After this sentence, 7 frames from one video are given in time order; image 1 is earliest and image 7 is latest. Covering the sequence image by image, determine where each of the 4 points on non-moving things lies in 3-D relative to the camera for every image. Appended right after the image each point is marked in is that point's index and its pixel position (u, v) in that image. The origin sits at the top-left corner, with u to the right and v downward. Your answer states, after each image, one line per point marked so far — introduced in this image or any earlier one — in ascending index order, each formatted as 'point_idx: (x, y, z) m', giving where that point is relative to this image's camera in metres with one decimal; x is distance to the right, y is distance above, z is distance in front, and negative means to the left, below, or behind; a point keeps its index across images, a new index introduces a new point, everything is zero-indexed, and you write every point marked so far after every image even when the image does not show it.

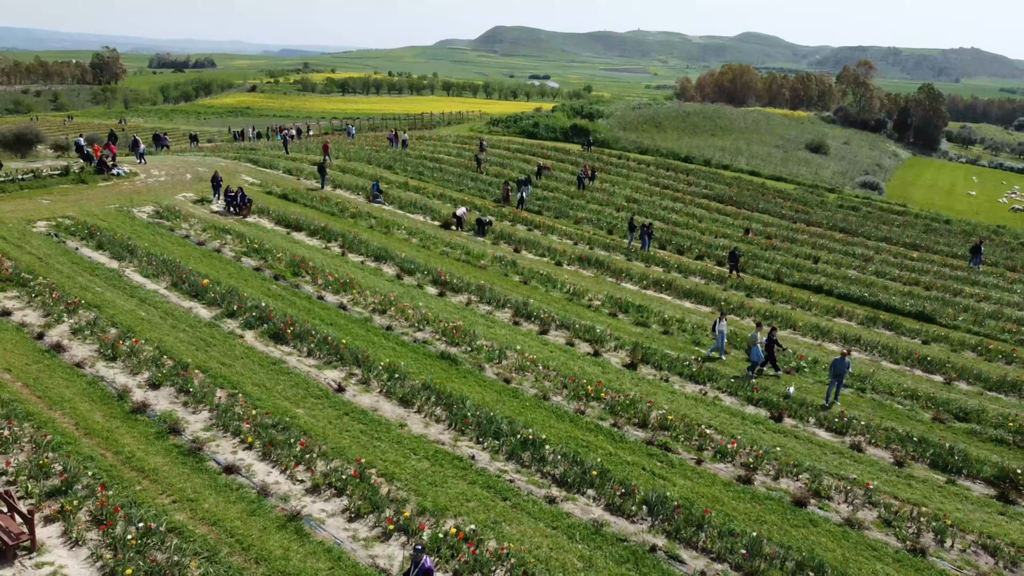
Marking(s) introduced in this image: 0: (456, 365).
0: (-1.7, -2.3, +18.8) m
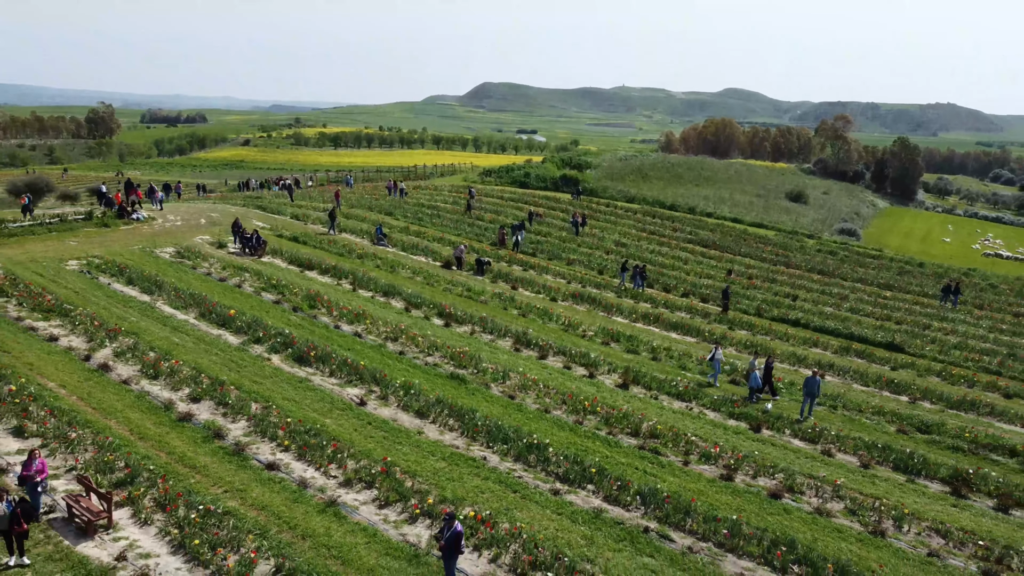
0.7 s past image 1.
0: (-1.6, -3.1, +20.6) m
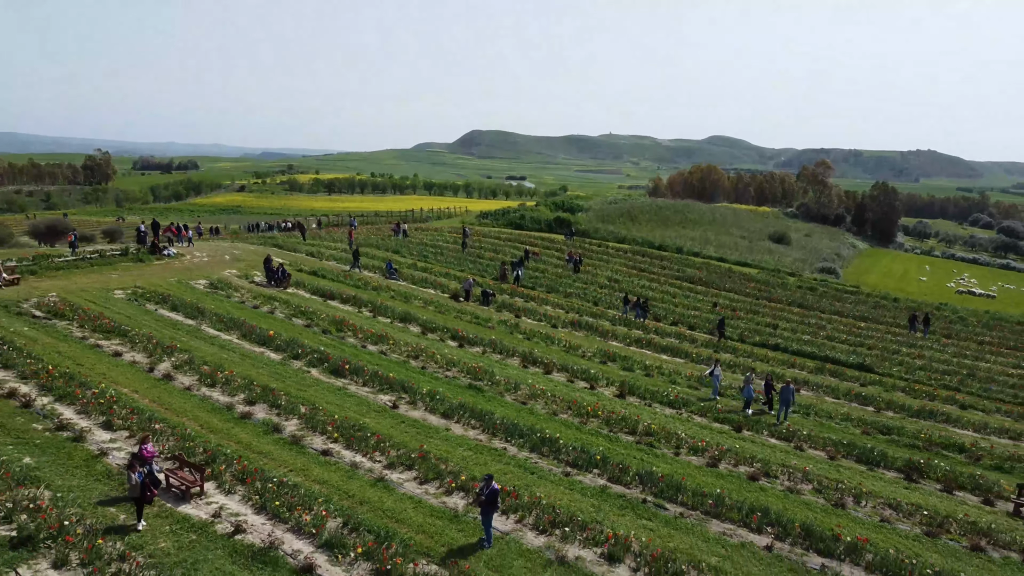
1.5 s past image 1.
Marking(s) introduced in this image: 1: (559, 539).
0: (-1.1, -3.9, +23.4) m
1: (+1.1, -5.9, +15.0) m
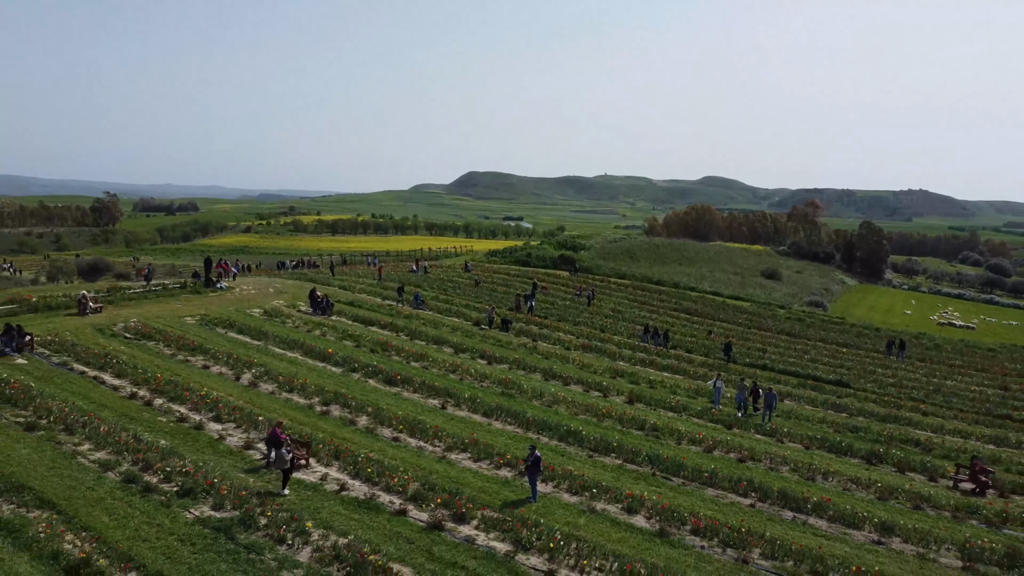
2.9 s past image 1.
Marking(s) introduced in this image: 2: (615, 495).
0: (0.0, -4.8, +27.7) m
1: (+2.3, -6.3, +19.2) m
2: (+3.1, -6.3, +19.1) m
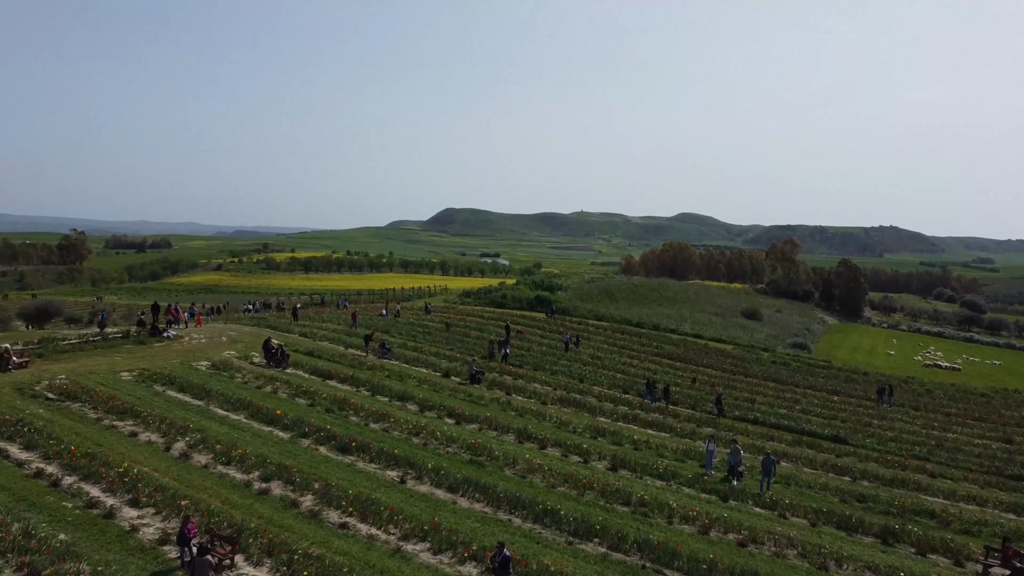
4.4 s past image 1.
0: (-1.2, -7.0, +24.7) m
1: (+1.4, -8.0, +16.2) m
2: (+2.2, -7.9, +16.2) m
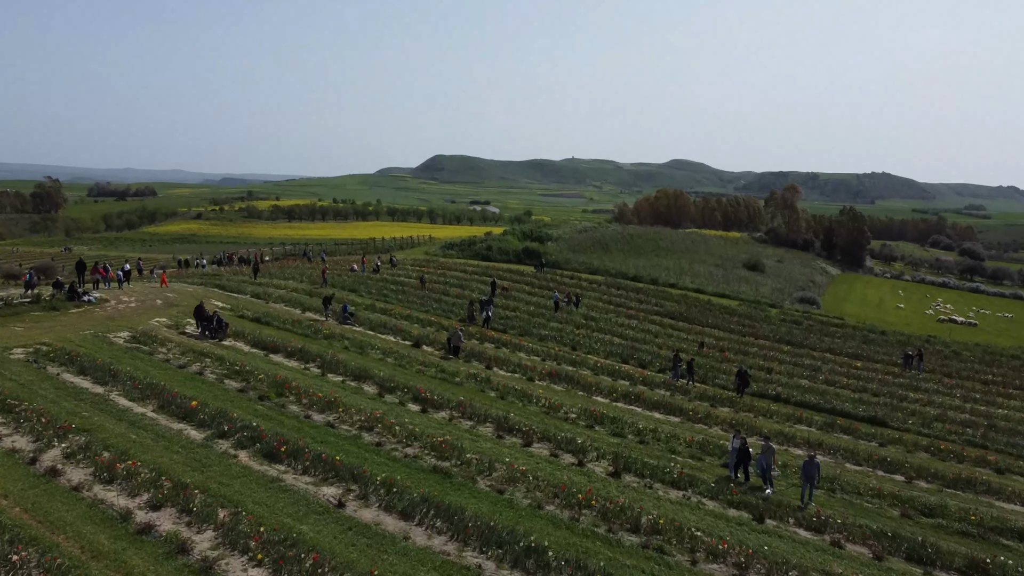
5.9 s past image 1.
0: (-1.9, -5.8, +19.3) m
1: (+0.8, -7.5, +10.9) m
2: (+1.6, -7.4, +10.9) m
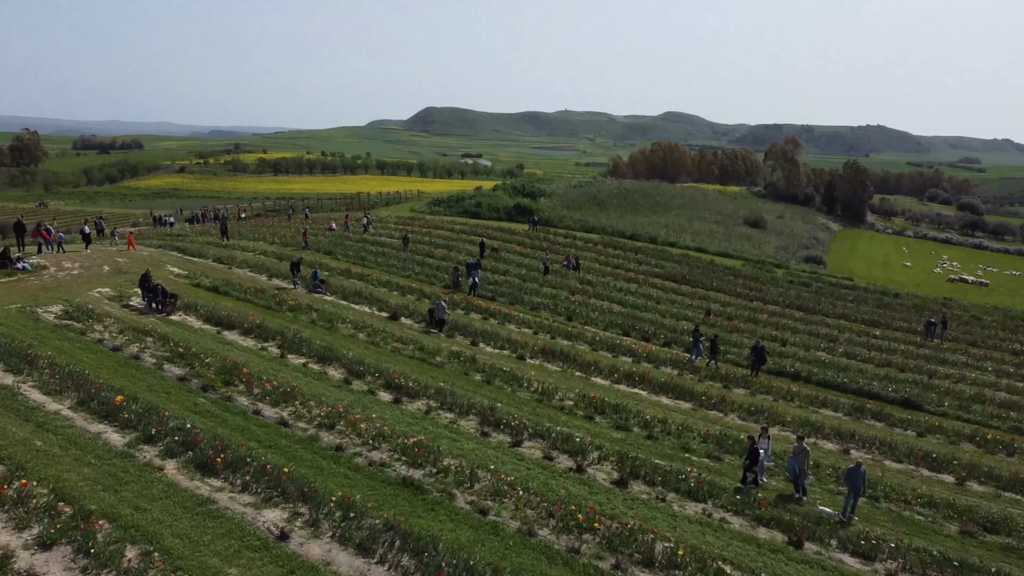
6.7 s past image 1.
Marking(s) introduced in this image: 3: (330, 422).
0: (-2.3, -5.1, +16.0) m
1: (+0.5, -7.4, +7.7) m
2: (+1.3, -7.4, +7.8) m
3: (-5.3, -3.9, +18.9) m
